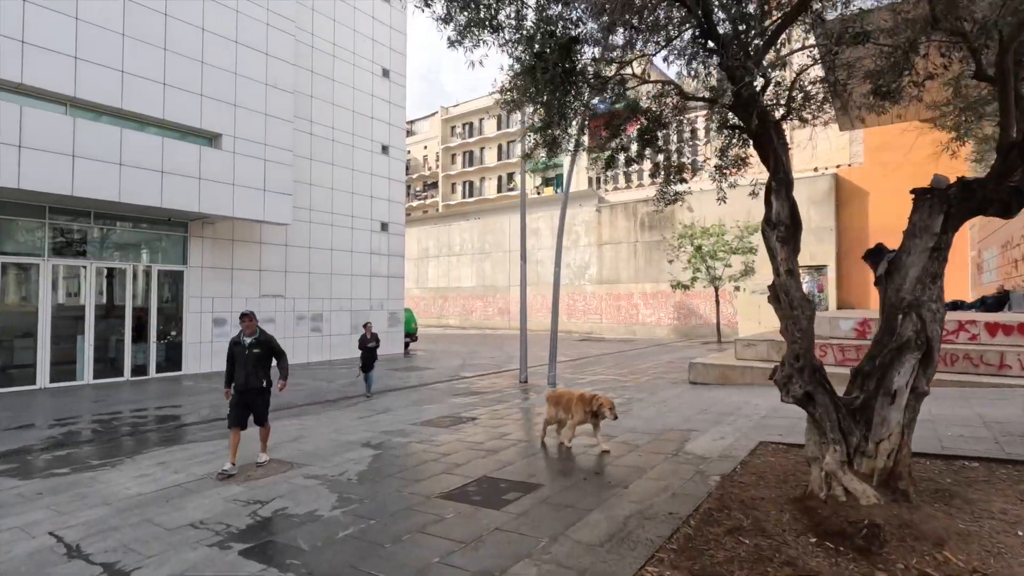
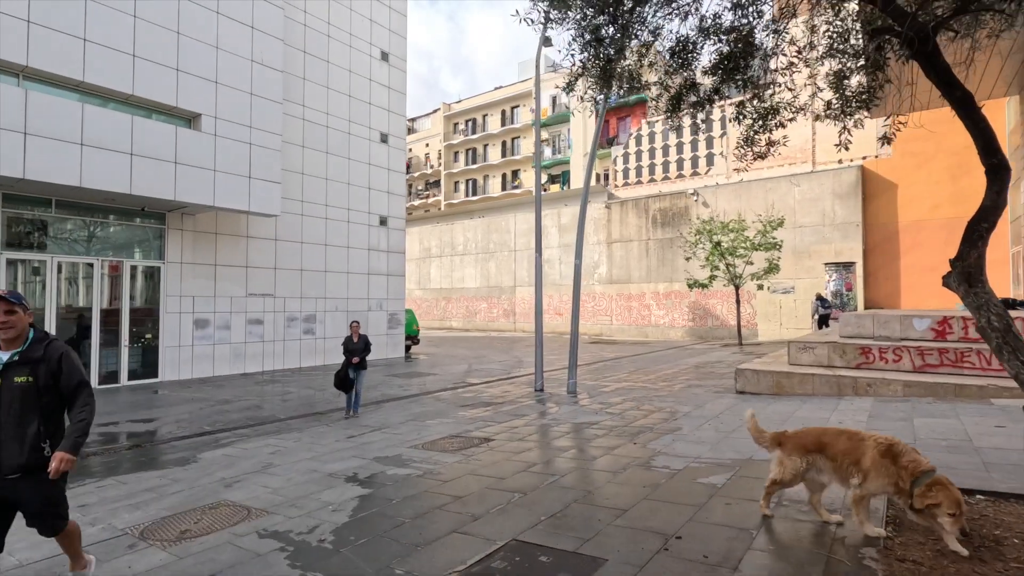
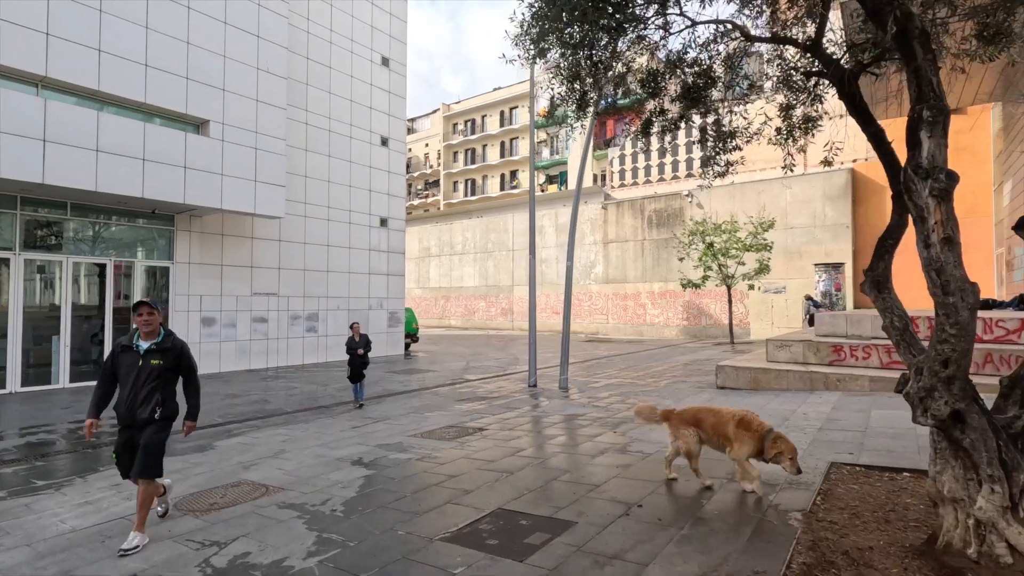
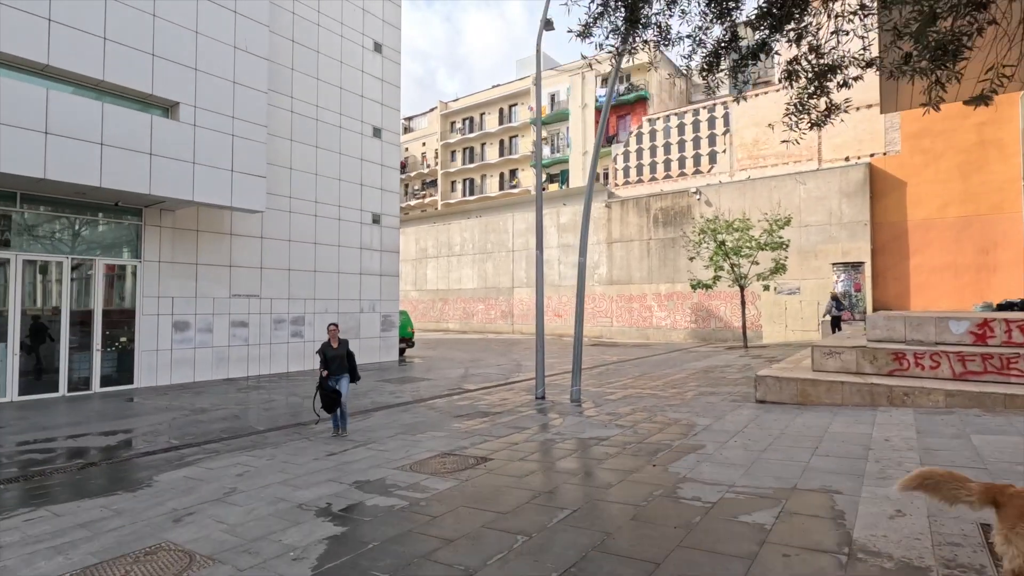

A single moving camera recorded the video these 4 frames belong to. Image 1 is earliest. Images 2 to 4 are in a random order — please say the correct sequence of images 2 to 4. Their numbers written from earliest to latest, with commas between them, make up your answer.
3, 2, 4
